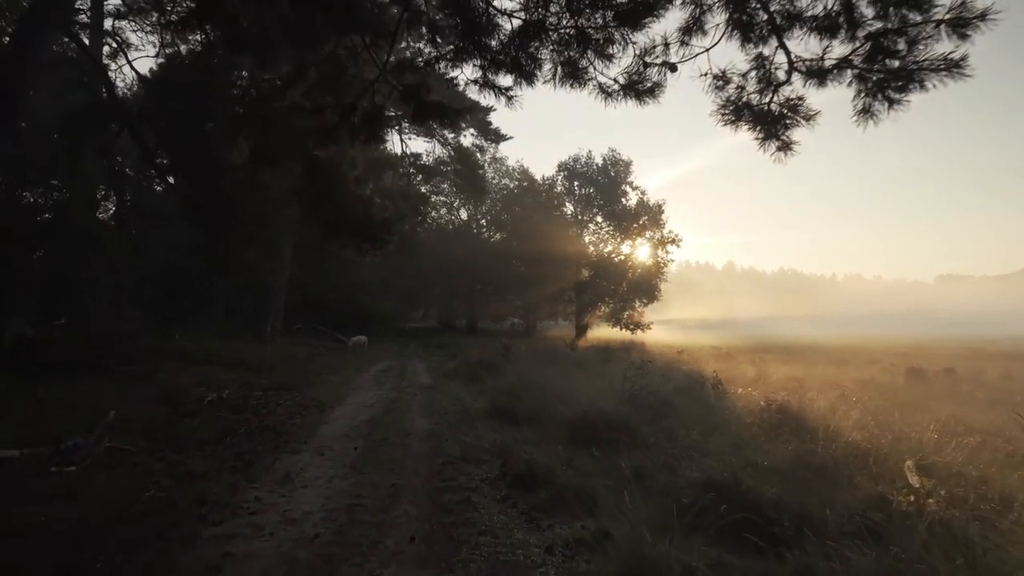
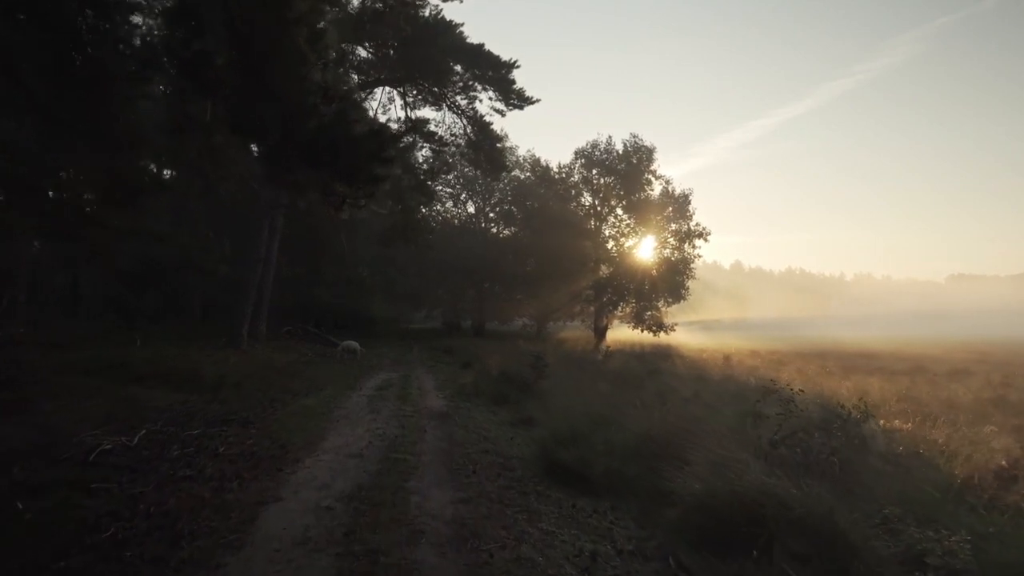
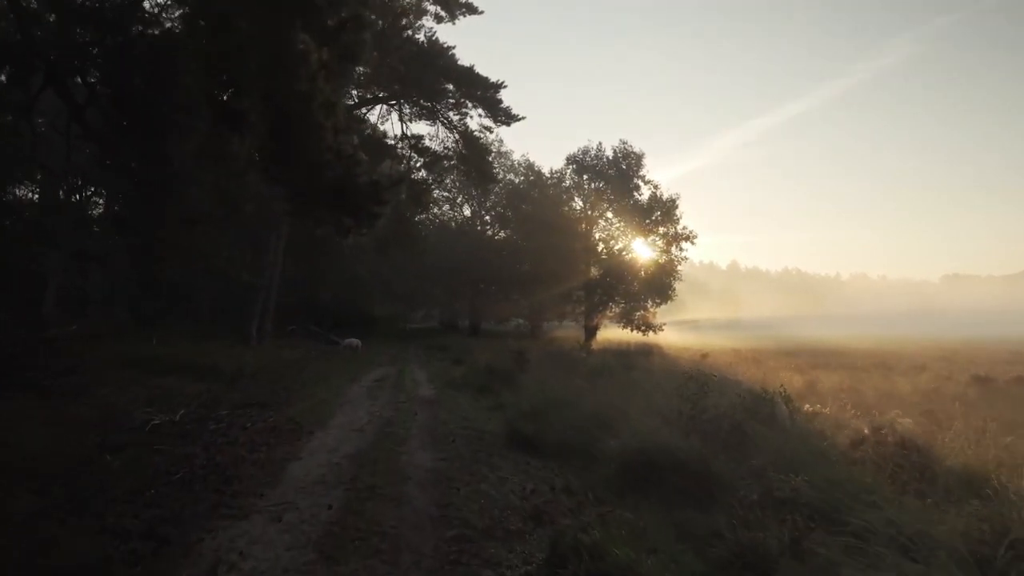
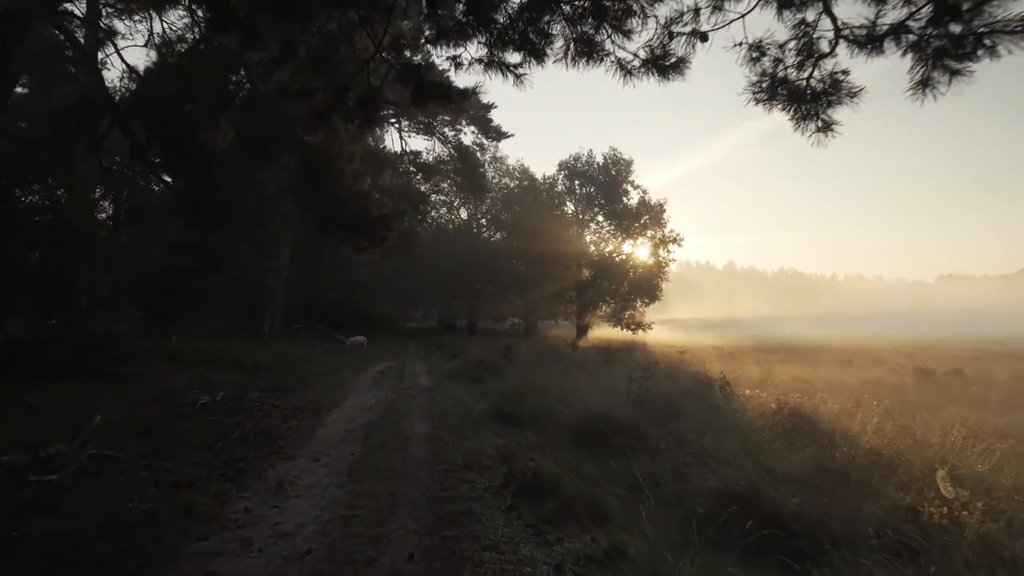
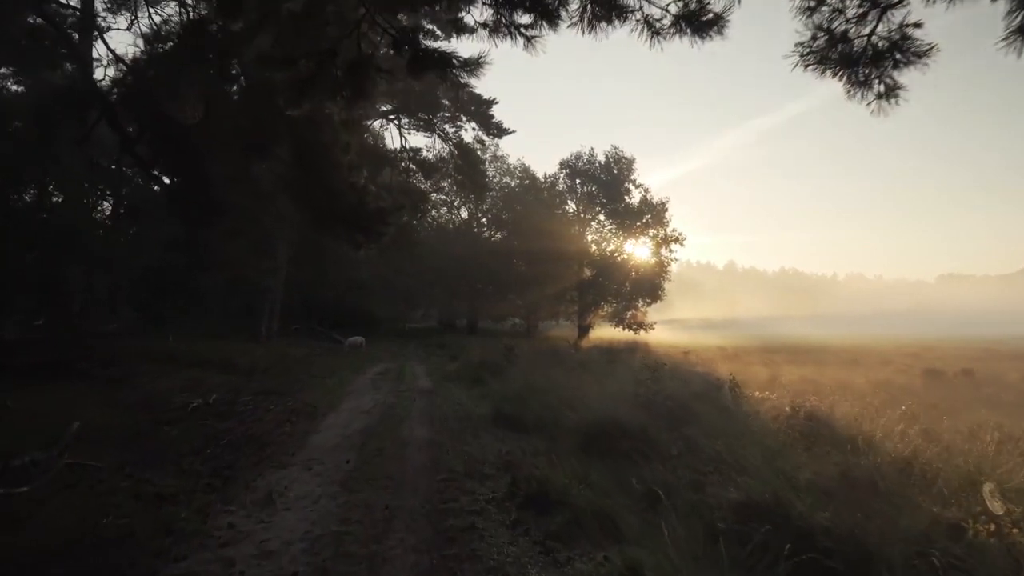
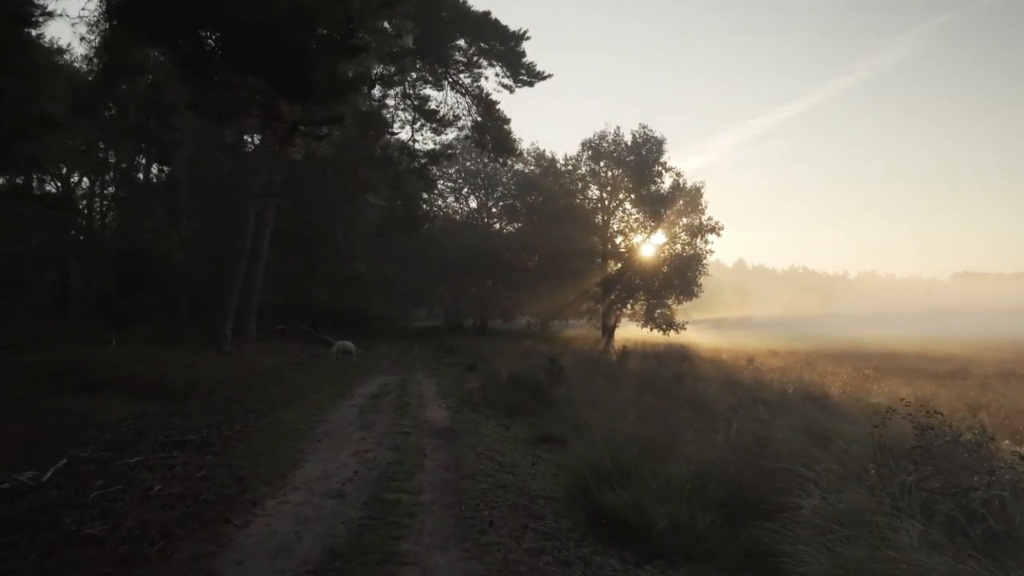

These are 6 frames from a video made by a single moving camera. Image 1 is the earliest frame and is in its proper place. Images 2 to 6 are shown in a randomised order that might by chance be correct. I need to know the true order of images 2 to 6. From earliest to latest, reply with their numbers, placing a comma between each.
4, 5, 3, 2, 6
